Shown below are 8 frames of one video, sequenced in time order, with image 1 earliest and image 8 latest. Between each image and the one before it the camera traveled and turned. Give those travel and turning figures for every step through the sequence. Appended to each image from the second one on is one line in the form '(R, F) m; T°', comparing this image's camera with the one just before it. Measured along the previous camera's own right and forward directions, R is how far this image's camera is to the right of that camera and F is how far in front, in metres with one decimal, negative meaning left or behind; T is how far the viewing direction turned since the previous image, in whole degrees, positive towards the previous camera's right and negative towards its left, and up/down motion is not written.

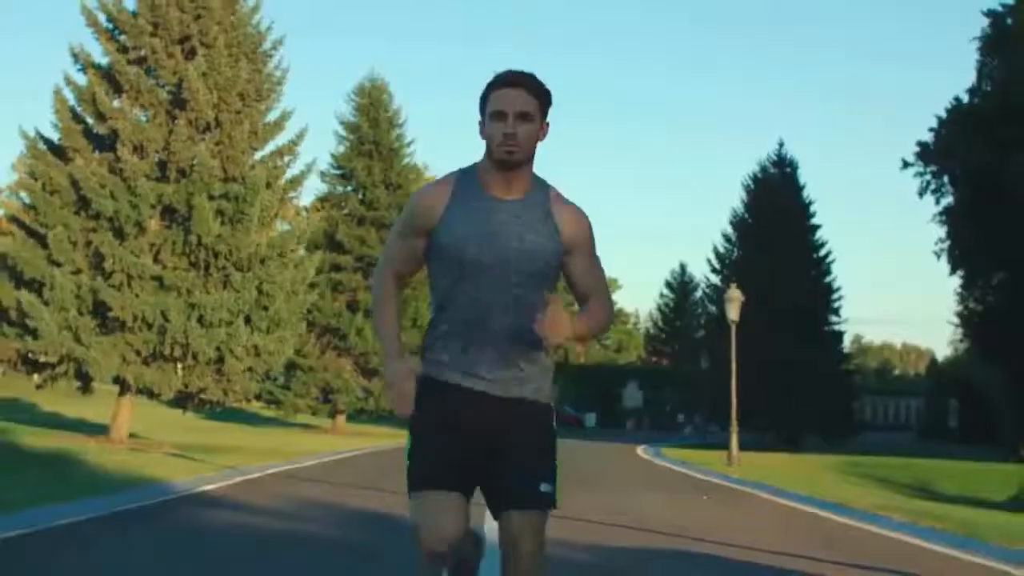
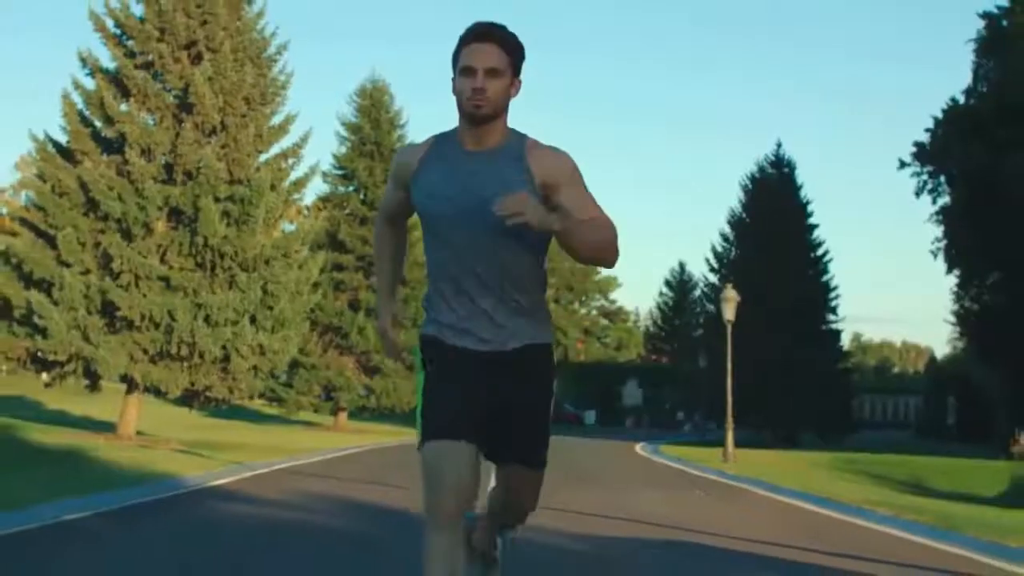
(0.0, -0.6) m; 0°
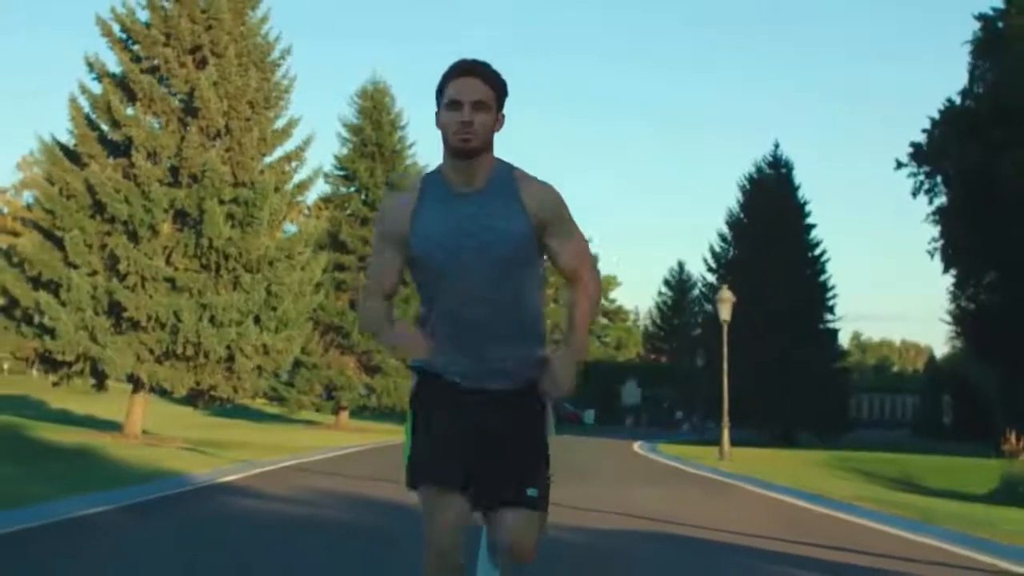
(0.0, -0.5) m; 0°
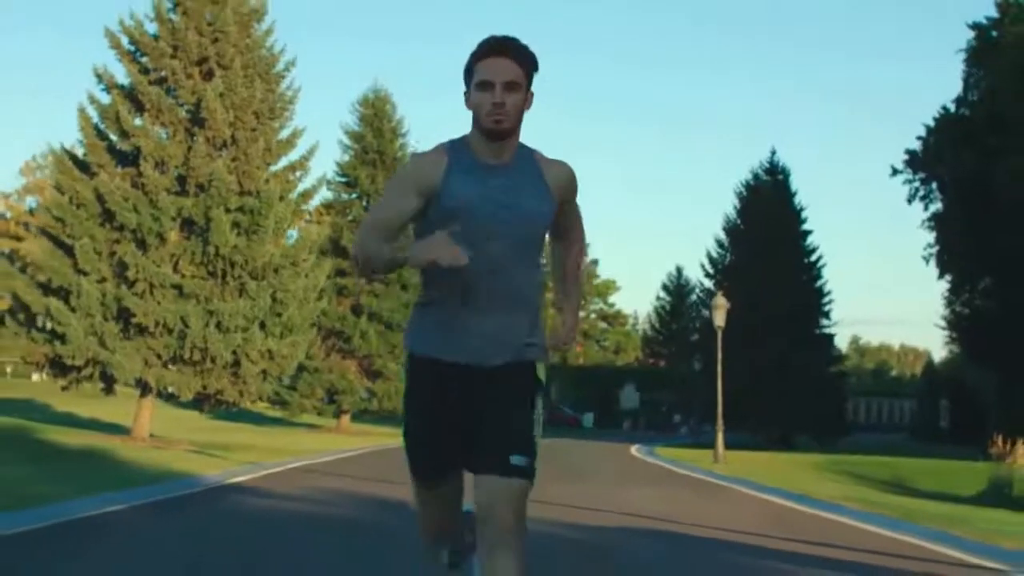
(0.0, -0.7) m; 0°
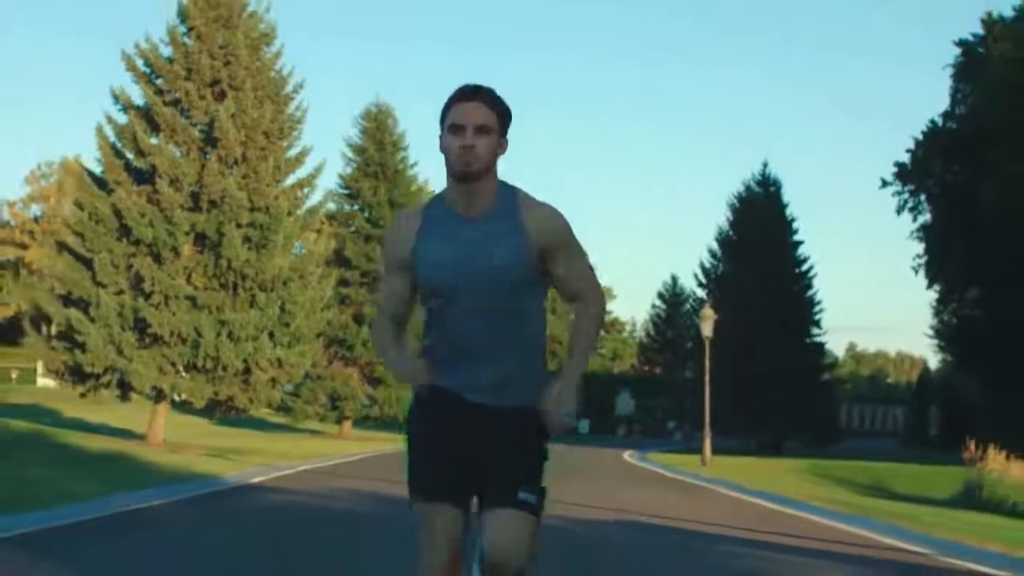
(0.0, -1.5) m; 0°
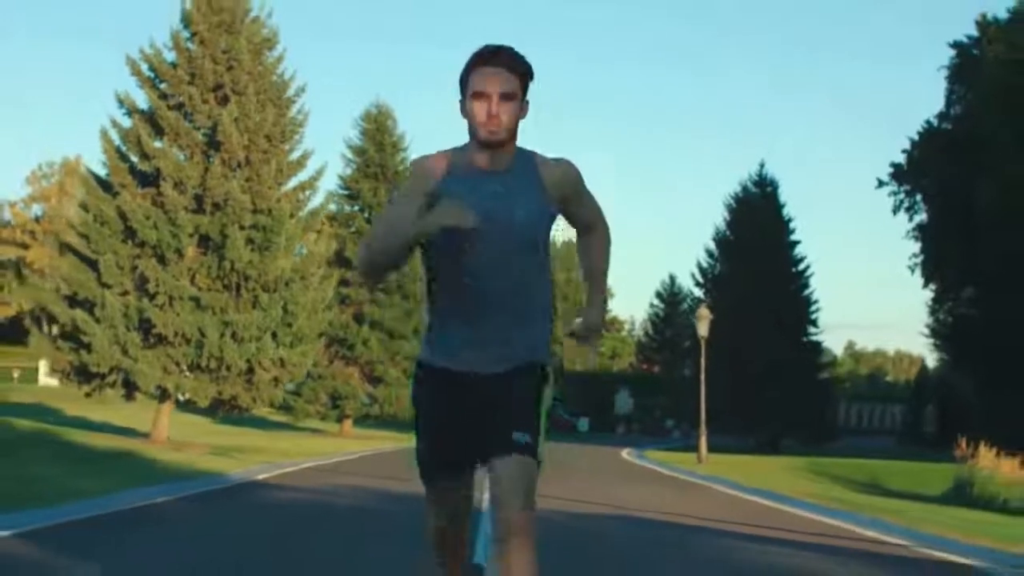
(0.0, -0.5) m; 0°
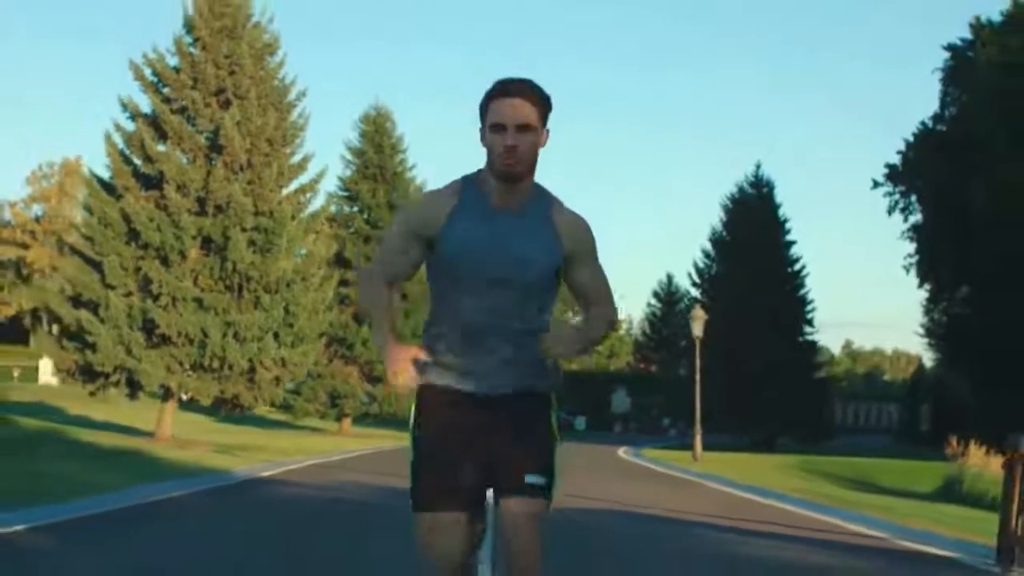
(0.0, -0.5) m; 0°
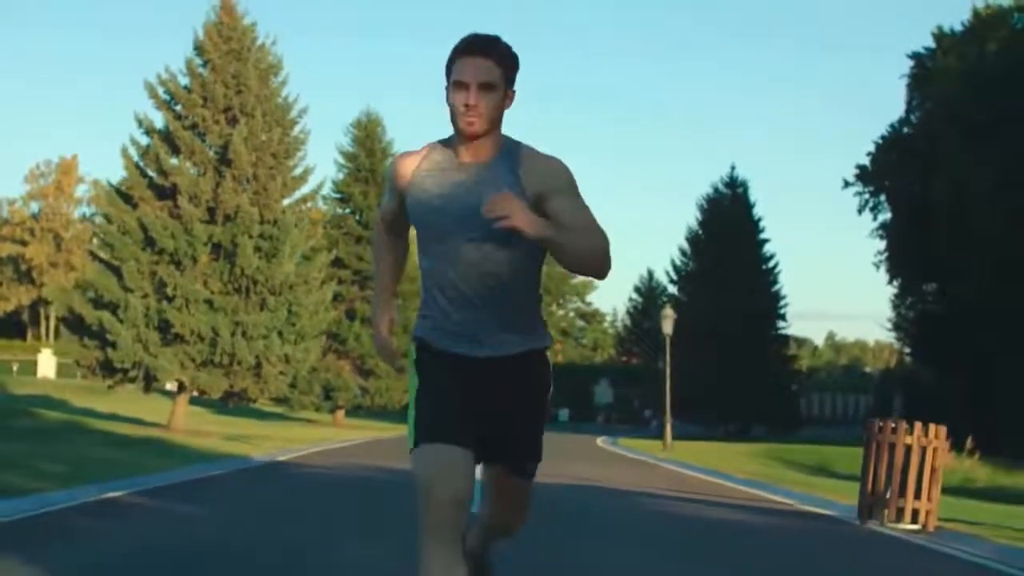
(0.0, -2.9) m; +1°
